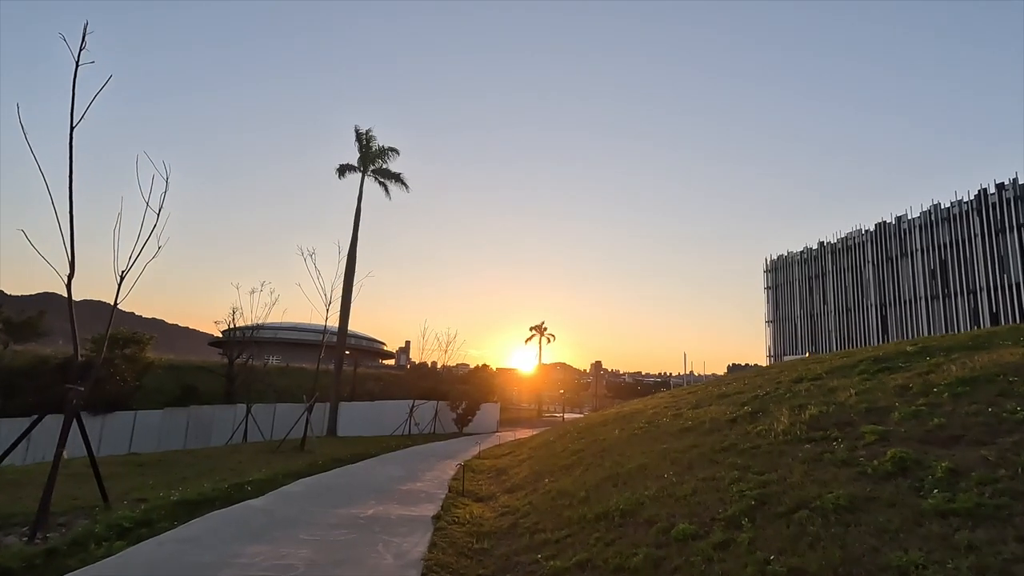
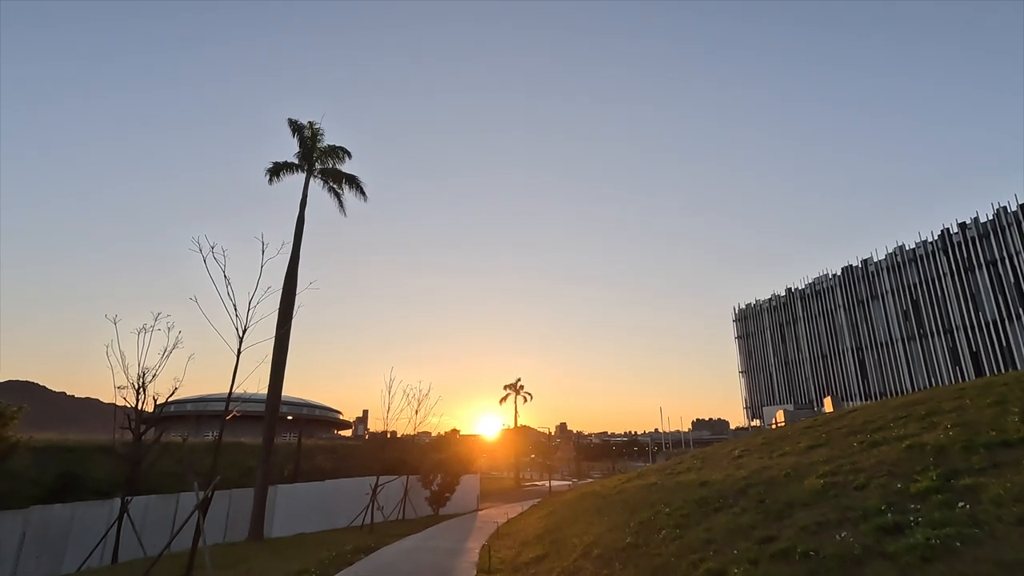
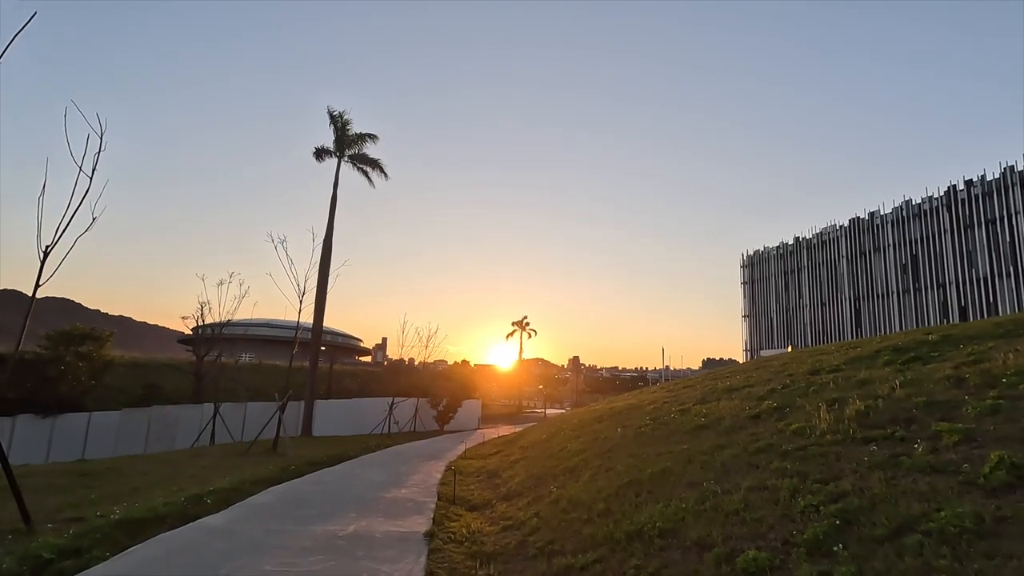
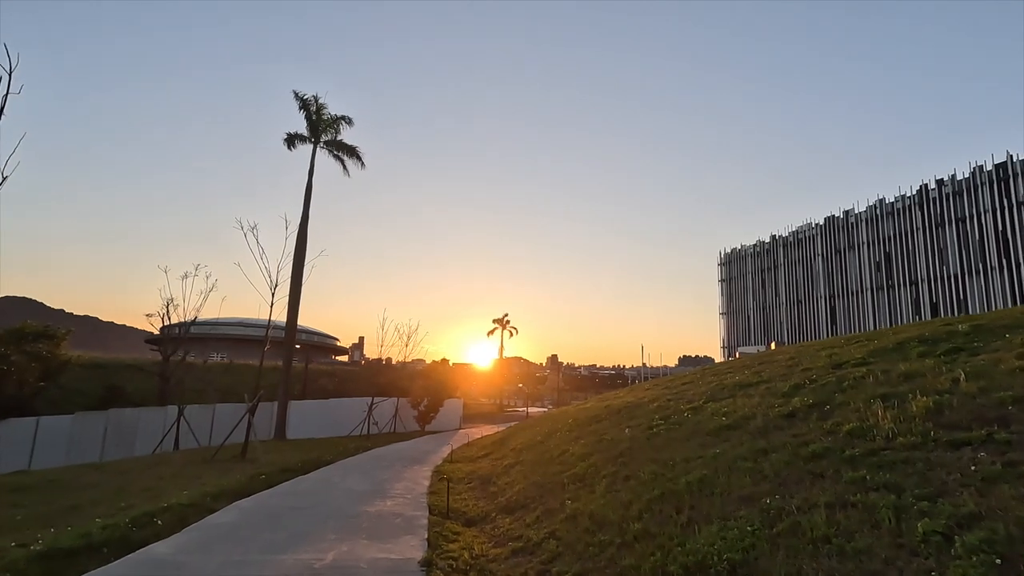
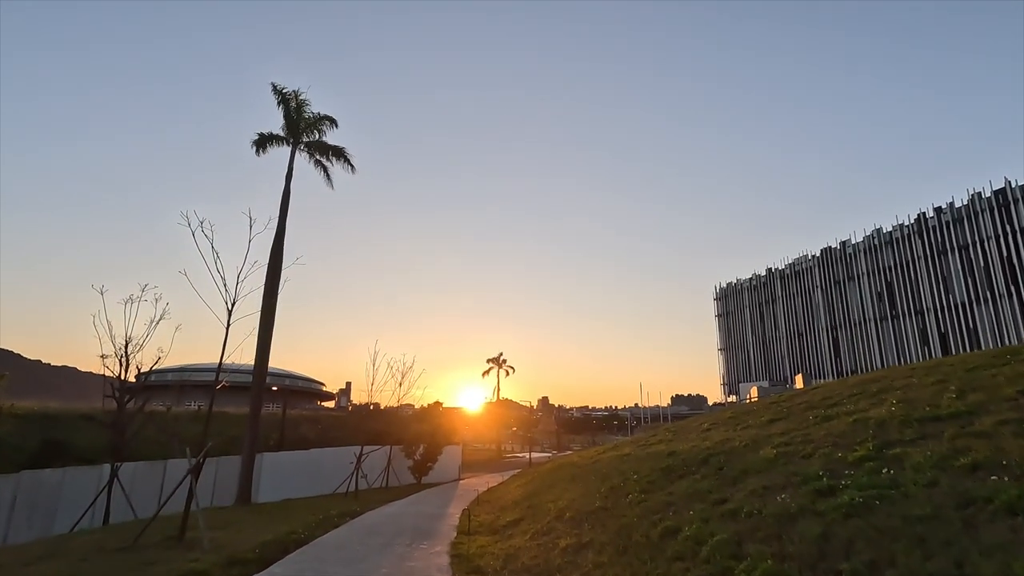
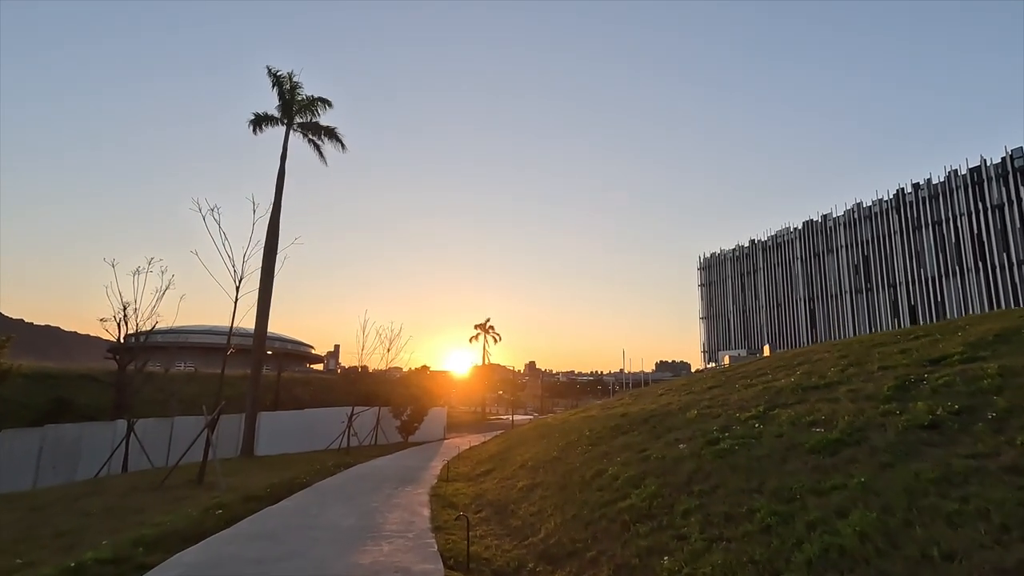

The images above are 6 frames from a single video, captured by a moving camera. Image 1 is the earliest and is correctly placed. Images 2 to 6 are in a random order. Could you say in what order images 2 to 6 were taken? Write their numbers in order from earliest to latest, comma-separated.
3, 4, 6, 5, 2
